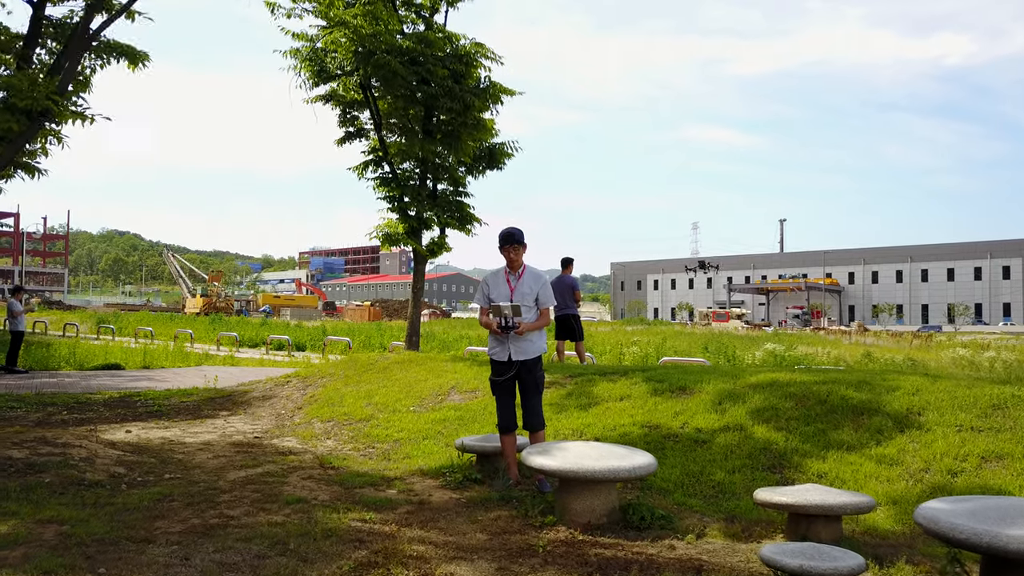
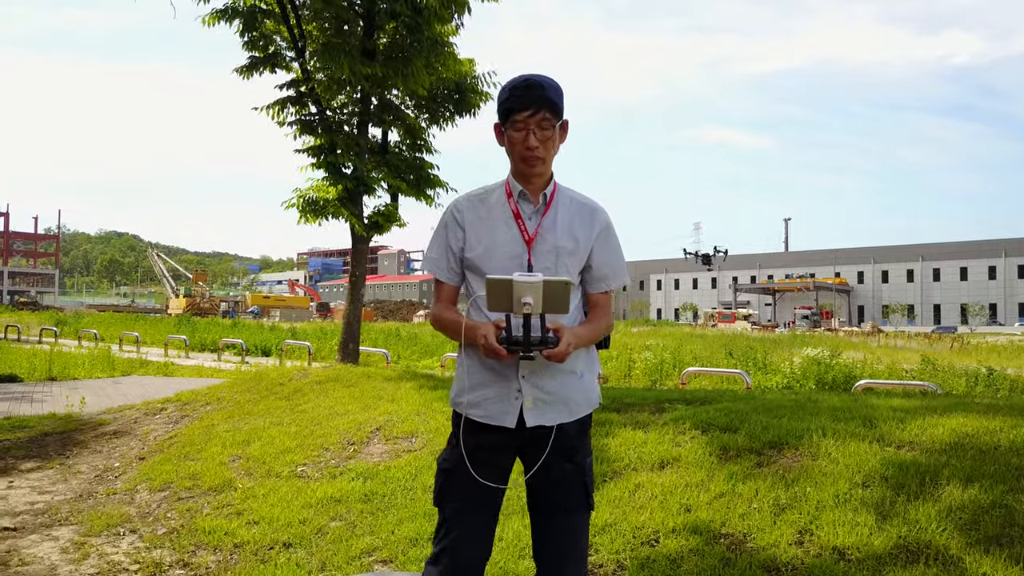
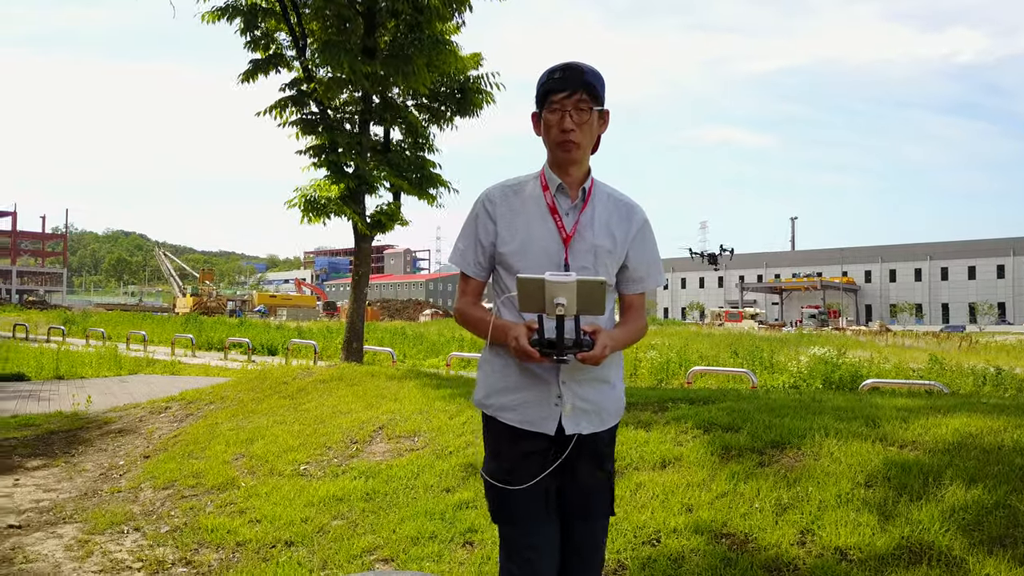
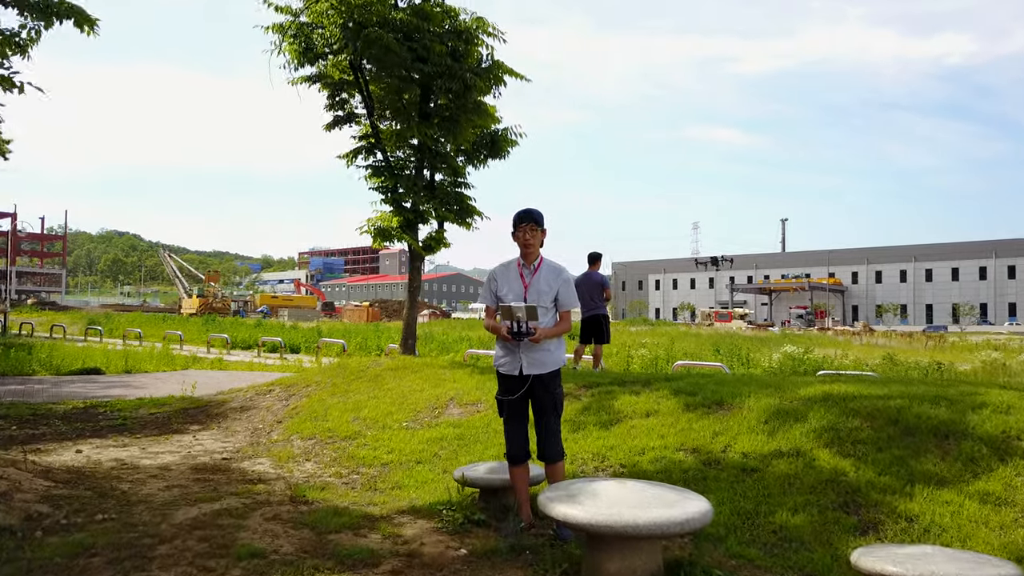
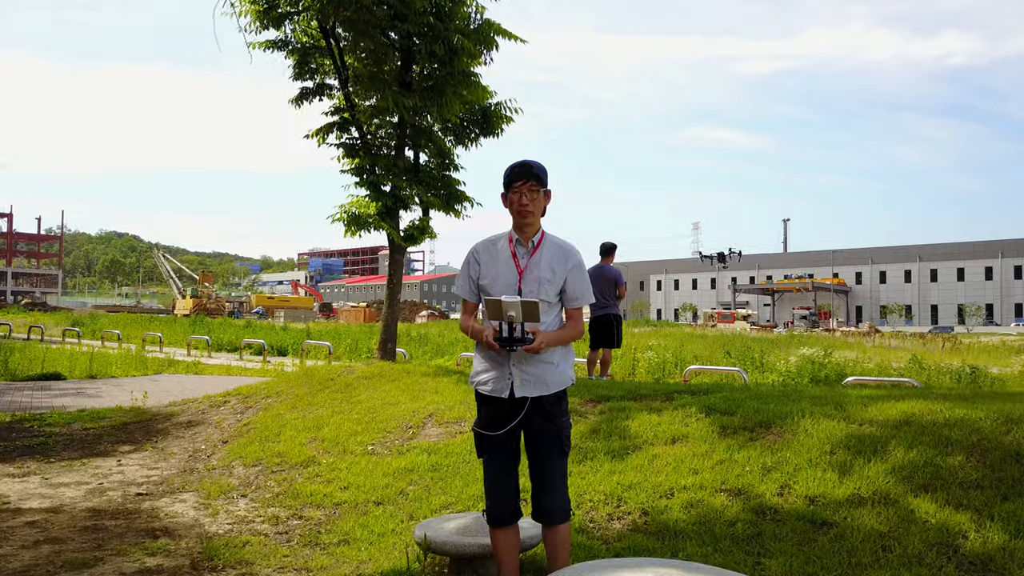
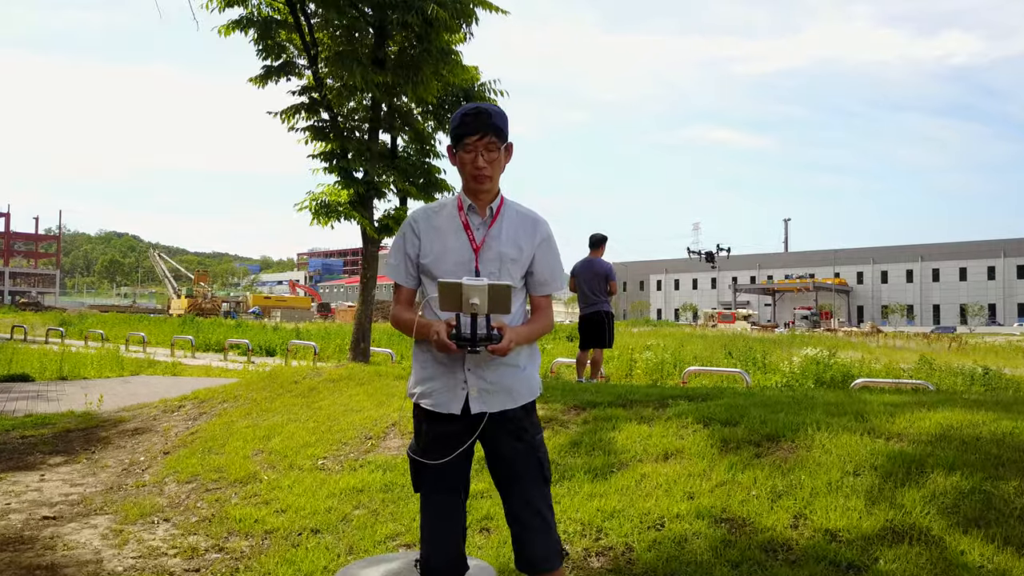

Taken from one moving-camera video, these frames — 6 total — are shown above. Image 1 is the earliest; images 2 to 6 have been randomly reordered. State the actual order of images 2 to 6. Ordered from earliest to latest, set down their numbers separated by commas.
4, 5, 6, 2, 3
